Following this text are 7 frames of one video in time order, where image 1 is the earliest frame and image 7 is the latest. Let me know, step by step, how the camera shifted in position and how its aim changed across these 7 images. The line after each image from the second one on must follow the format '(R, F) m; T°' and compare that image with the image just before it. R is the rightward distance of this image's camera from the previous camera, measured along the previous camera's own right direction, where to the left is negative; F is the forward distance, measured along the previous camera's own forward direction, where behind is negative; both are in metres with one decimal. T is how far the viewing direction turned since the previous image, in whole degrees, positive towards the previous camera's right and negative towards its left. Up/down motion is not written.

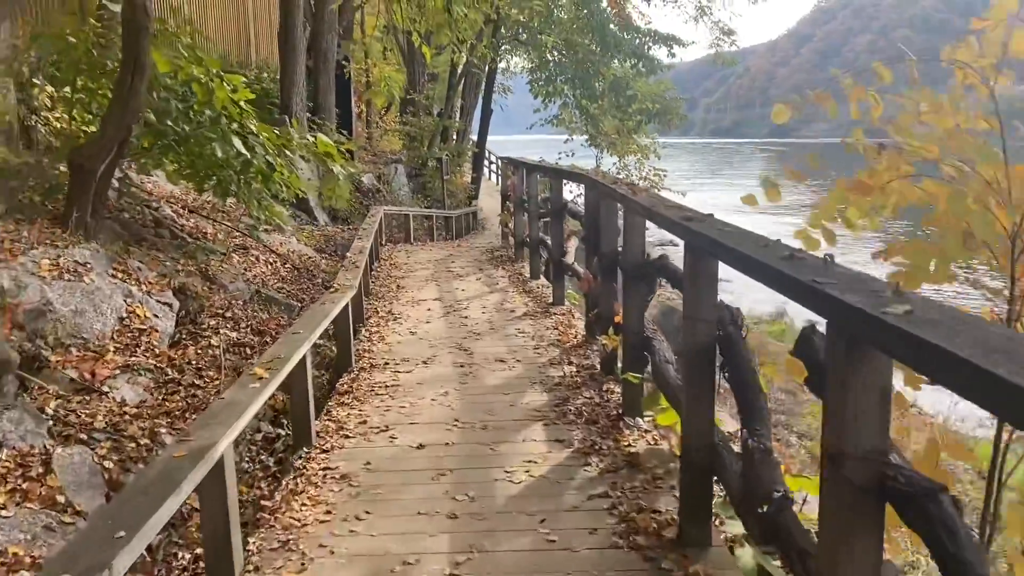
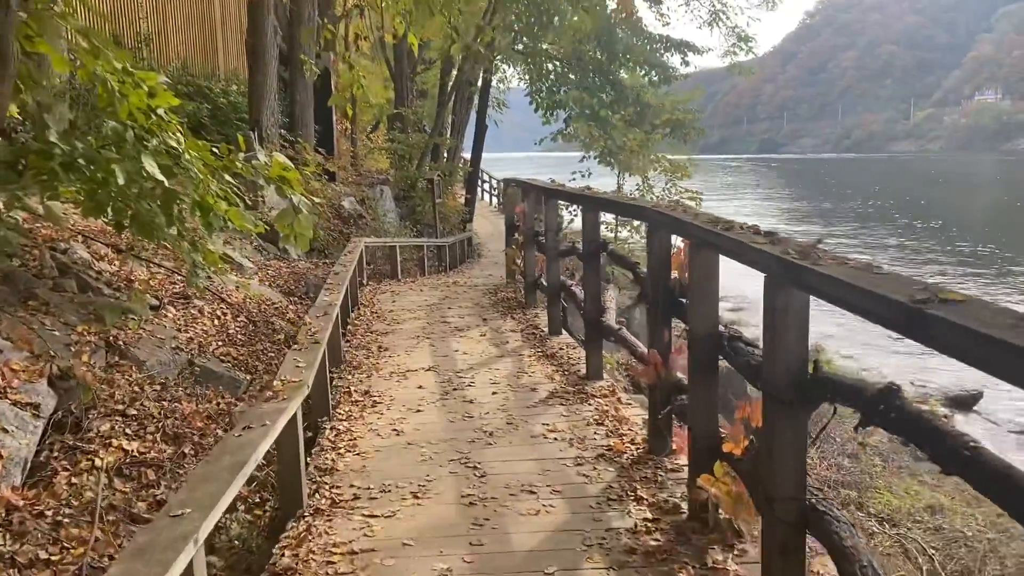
(-0.2, +1.6) m; +1°
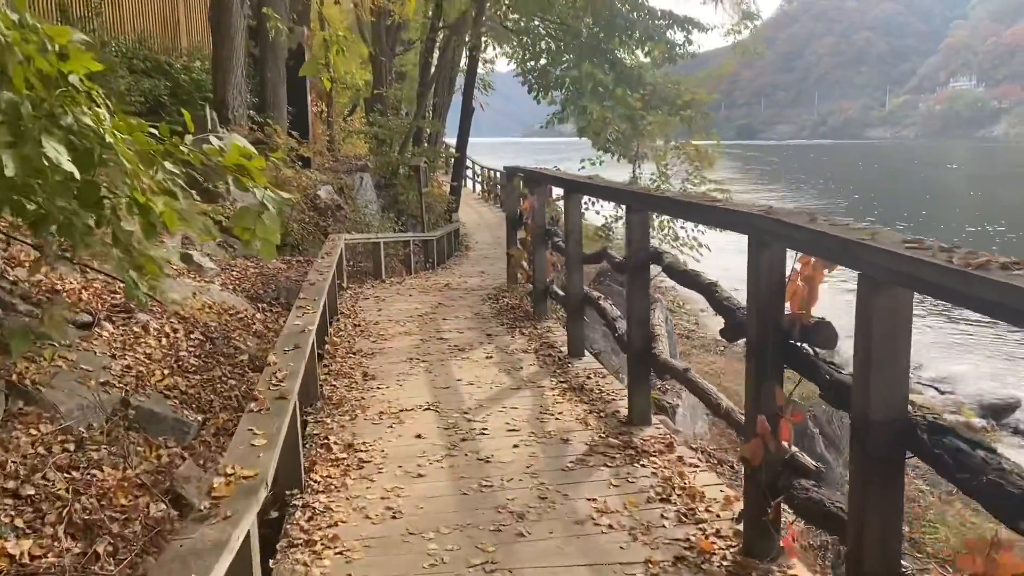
(-0.2, +1.0) m; +2°
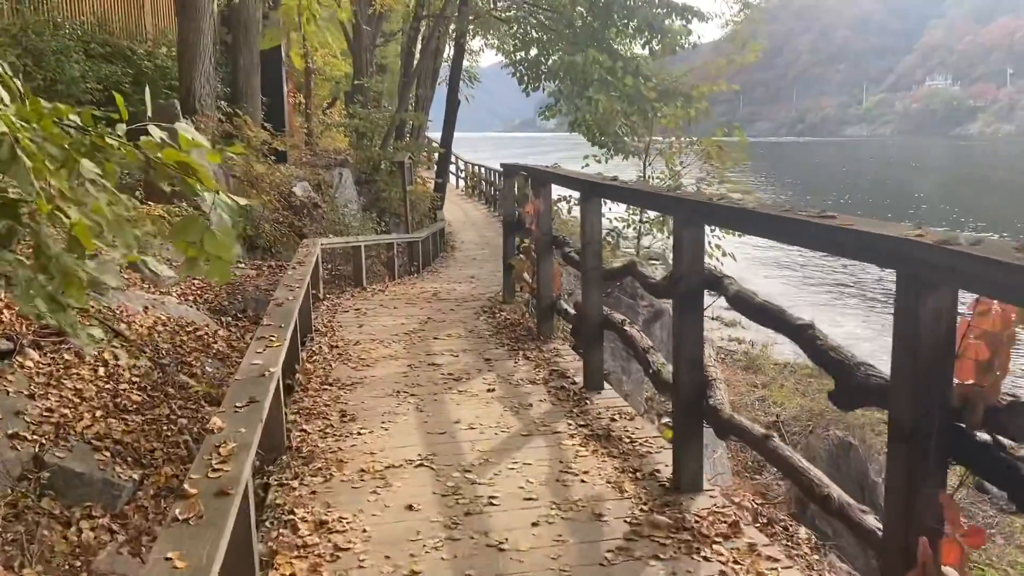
(-0.1, +0.8) m; +1°
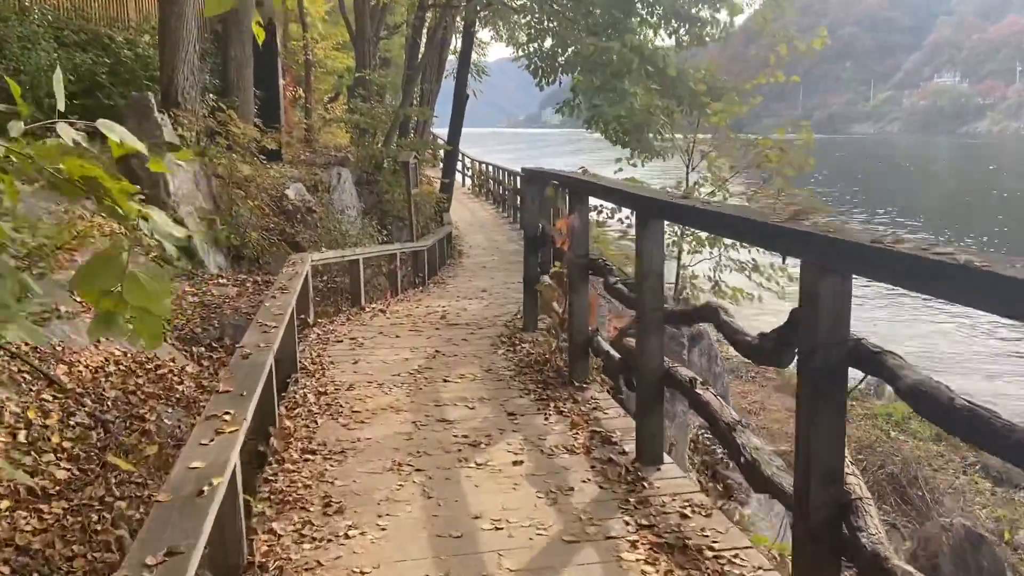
(-0.1, +0.9) m; 0°
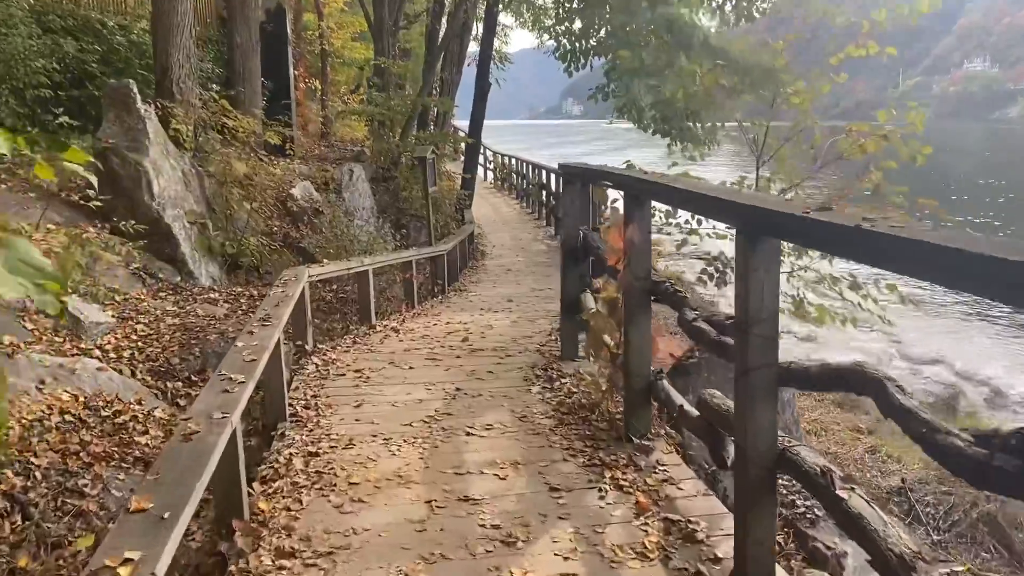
(-0.1, +0.9) m; -2°
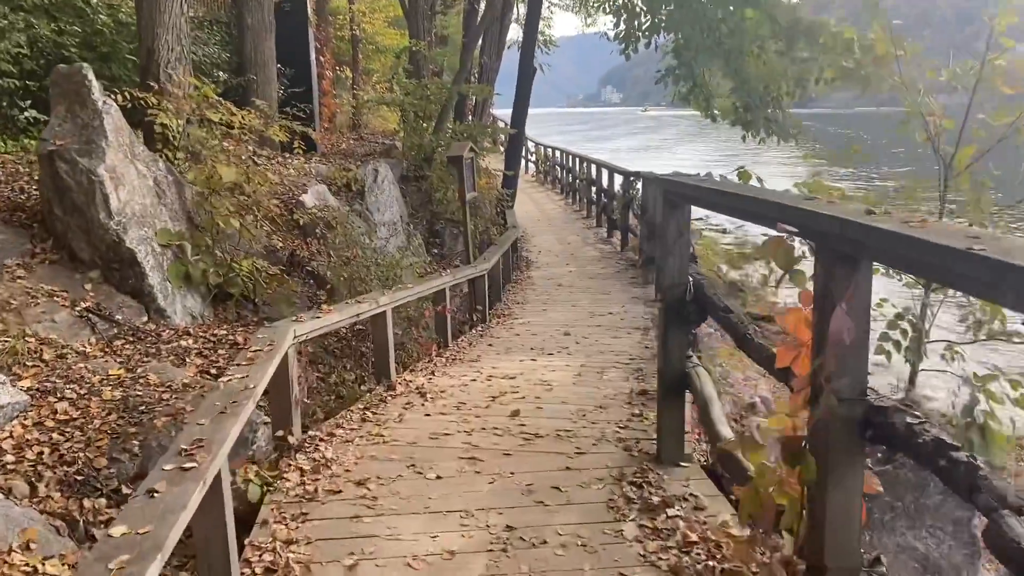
(-0.2, +1.5) m; -3°
